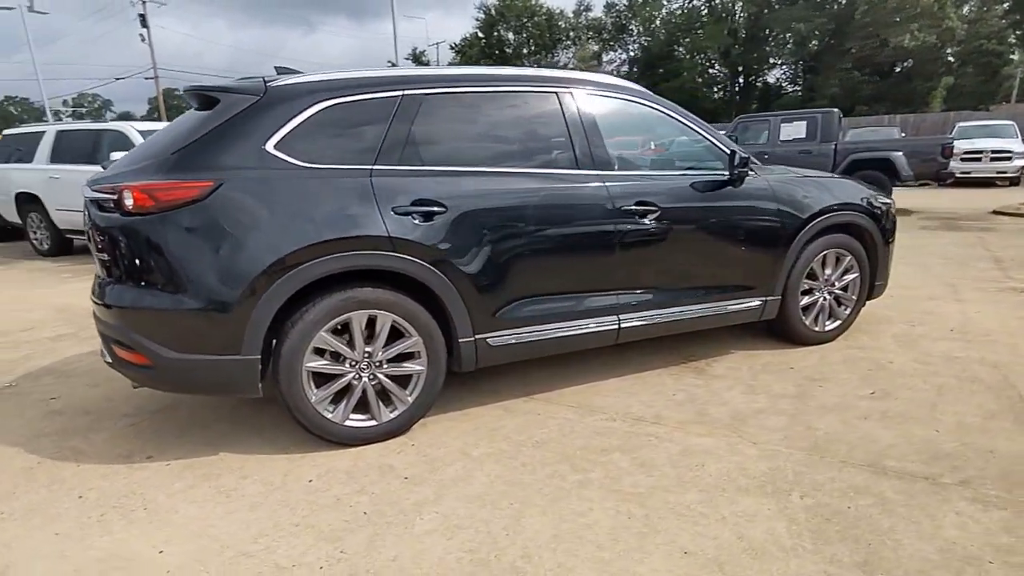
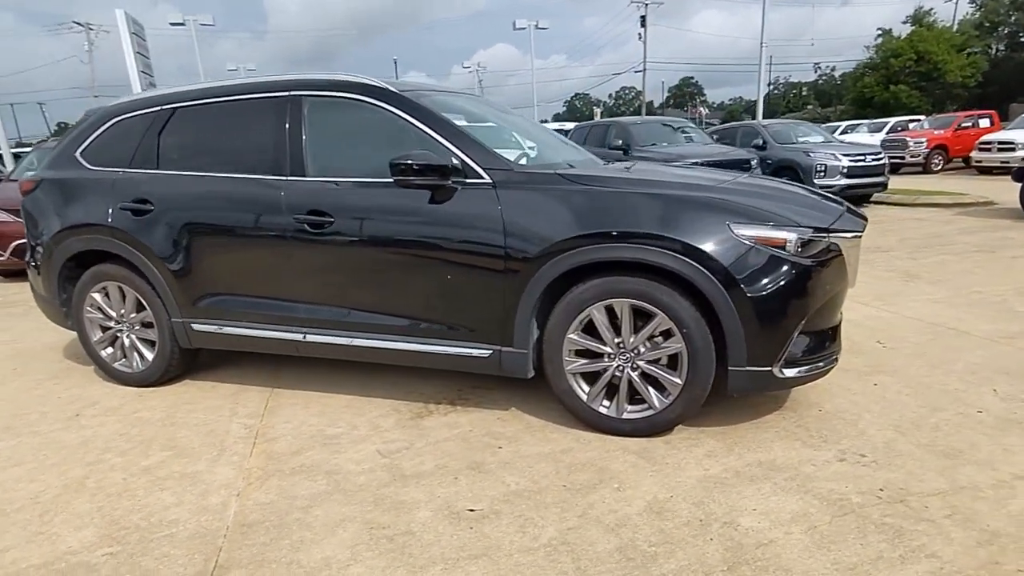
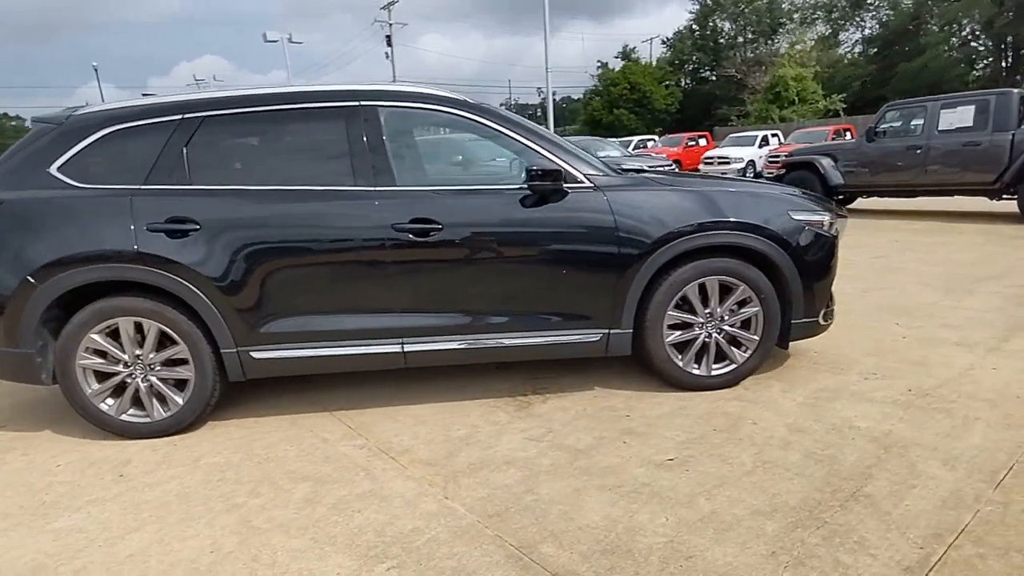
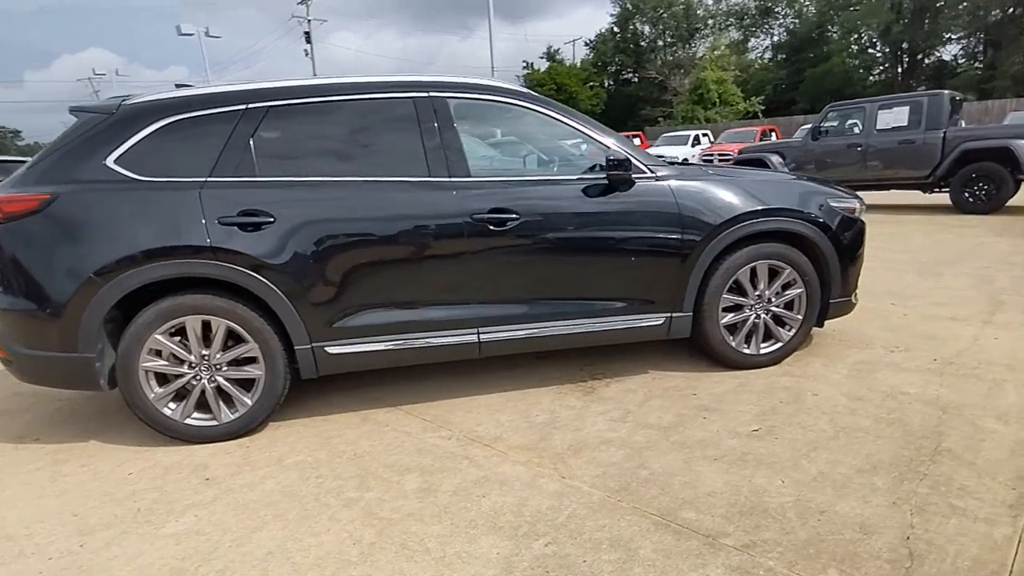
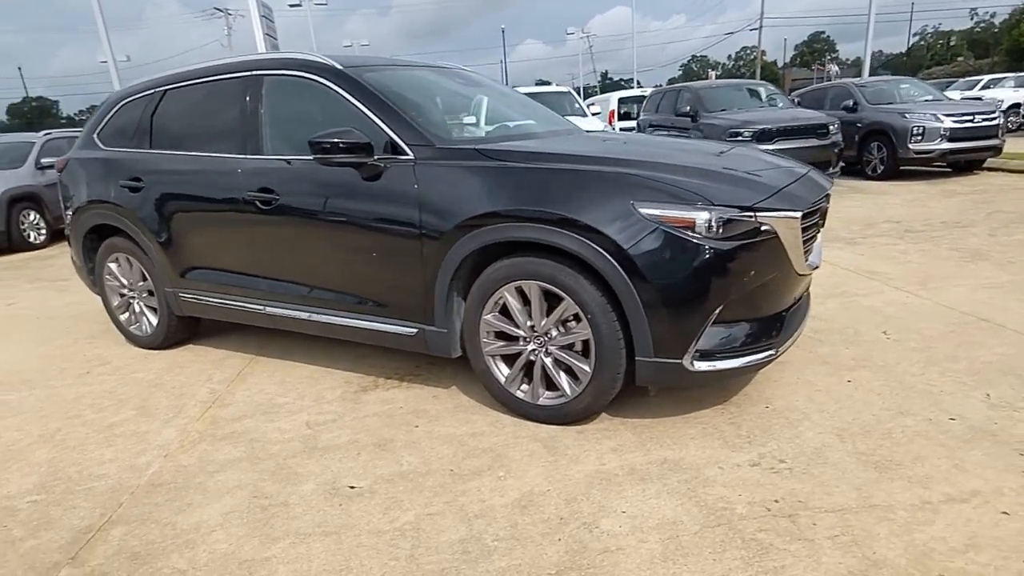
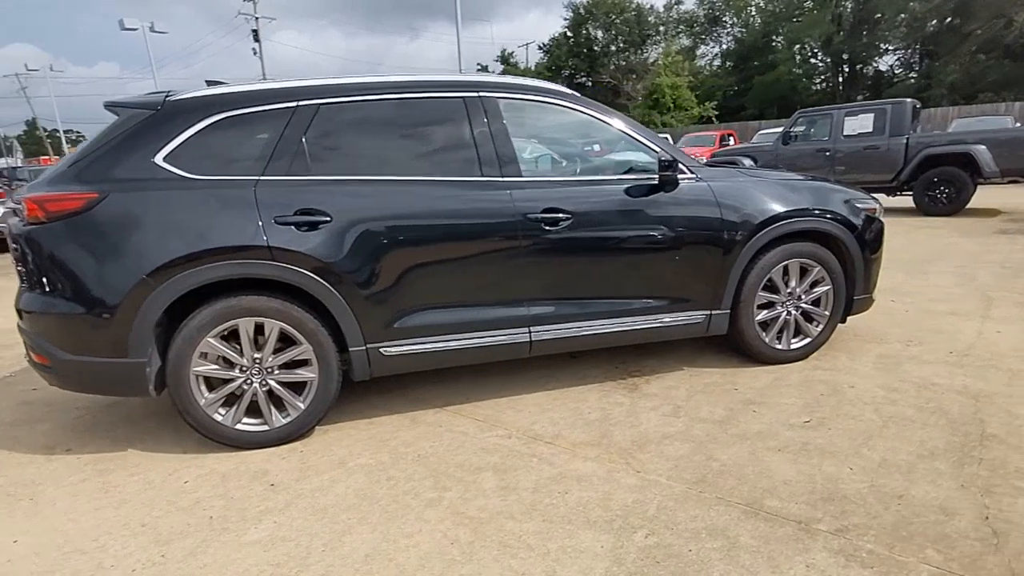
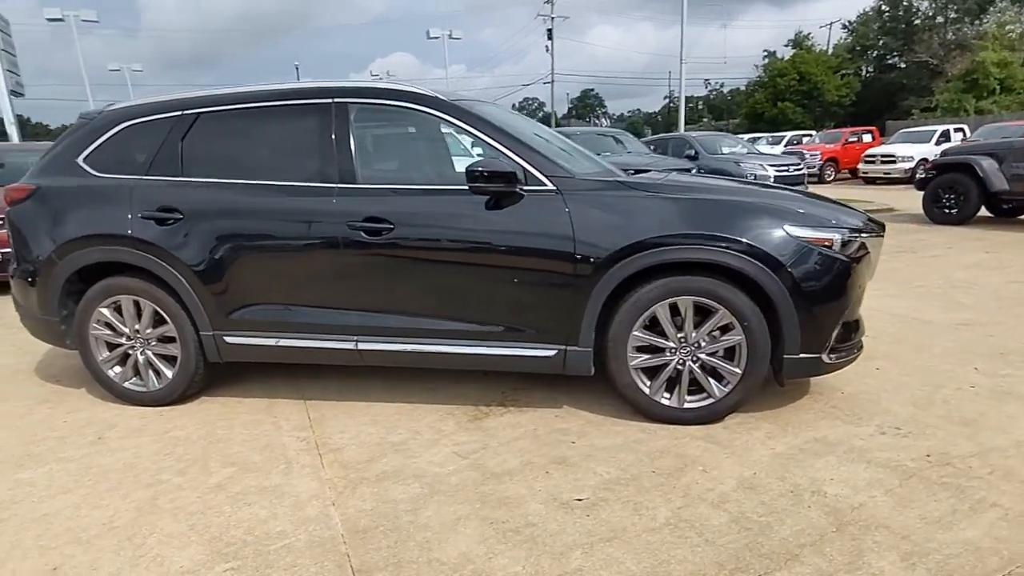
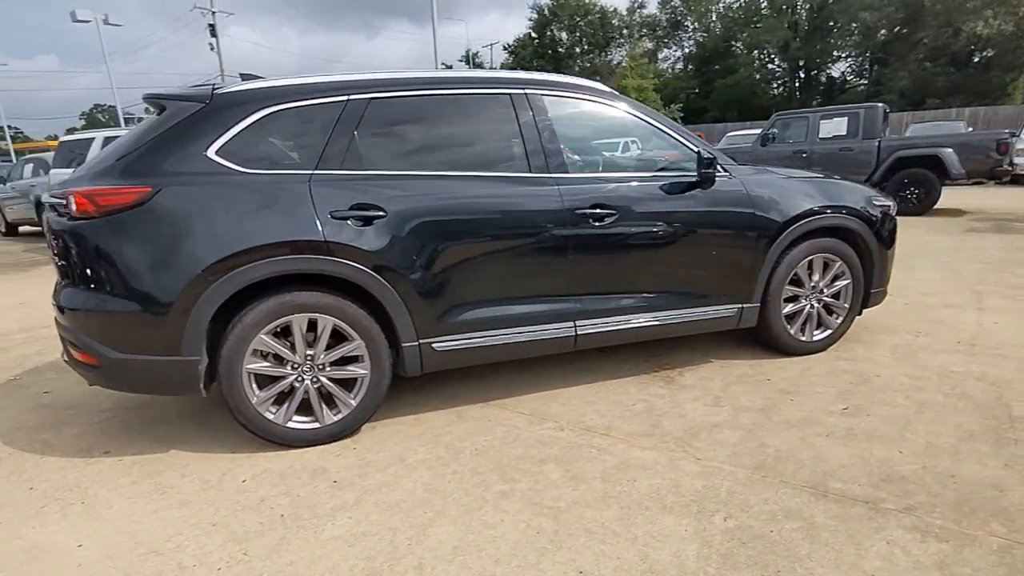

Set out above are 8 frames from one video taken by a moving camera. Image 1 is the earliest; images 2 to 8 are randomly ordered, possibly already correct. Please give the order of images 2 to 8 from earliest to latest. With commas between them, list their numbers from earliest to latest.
8, 6, 4, 3, 7, 2, 5
